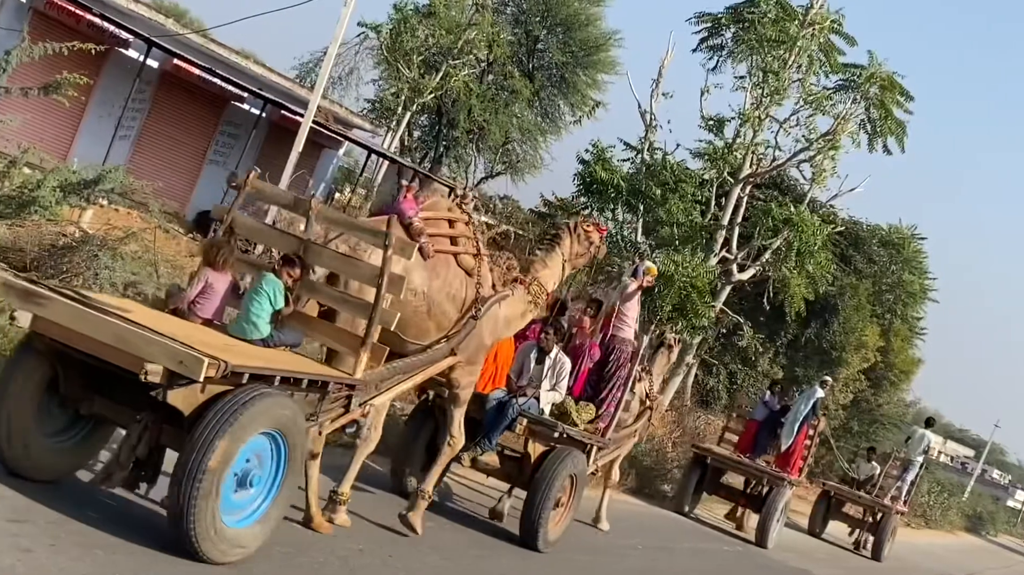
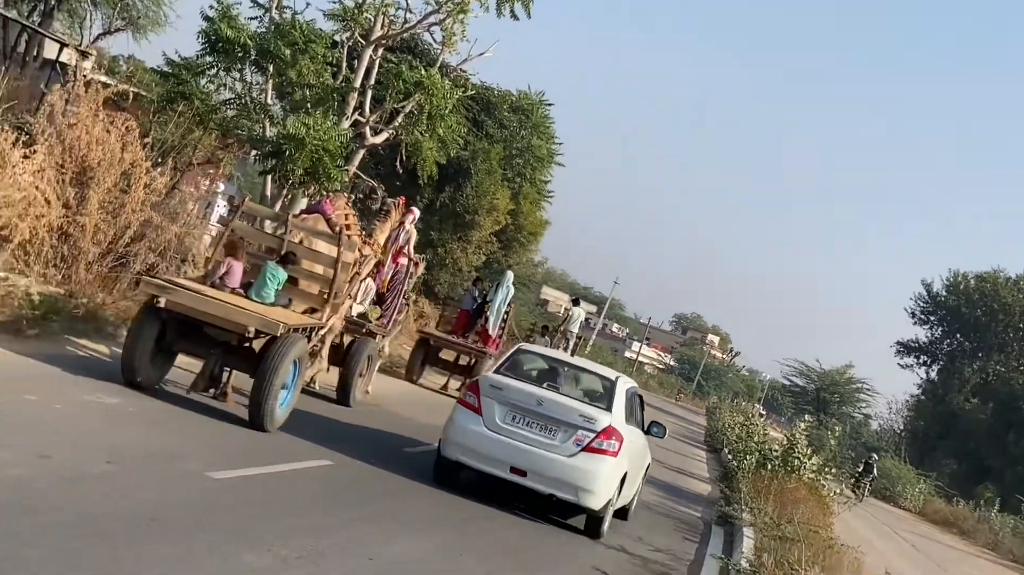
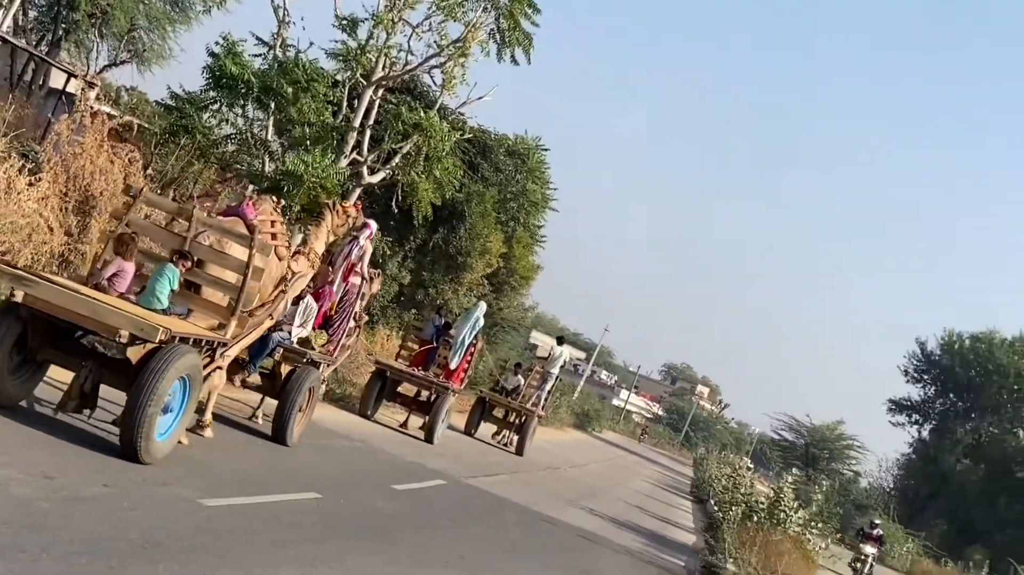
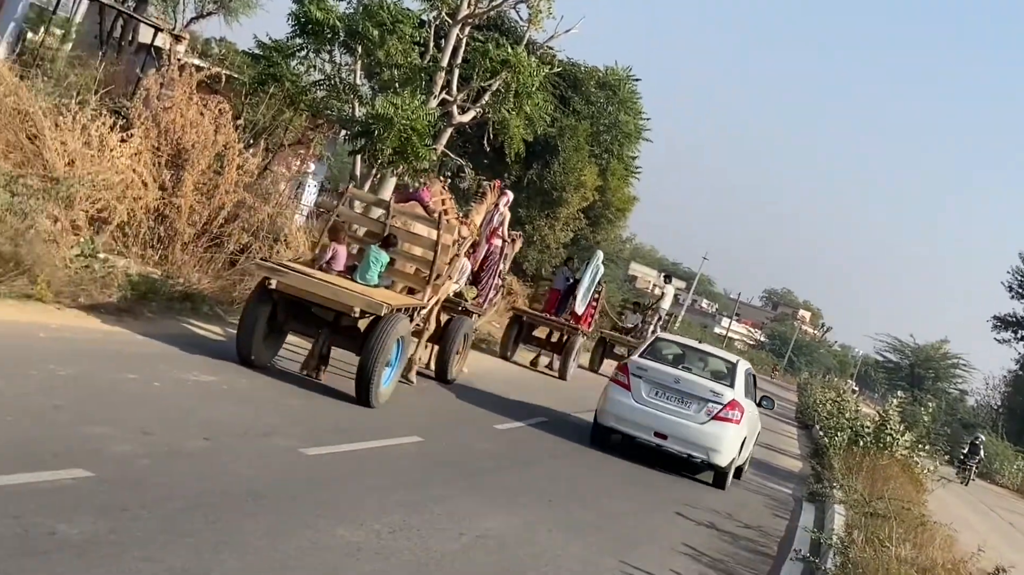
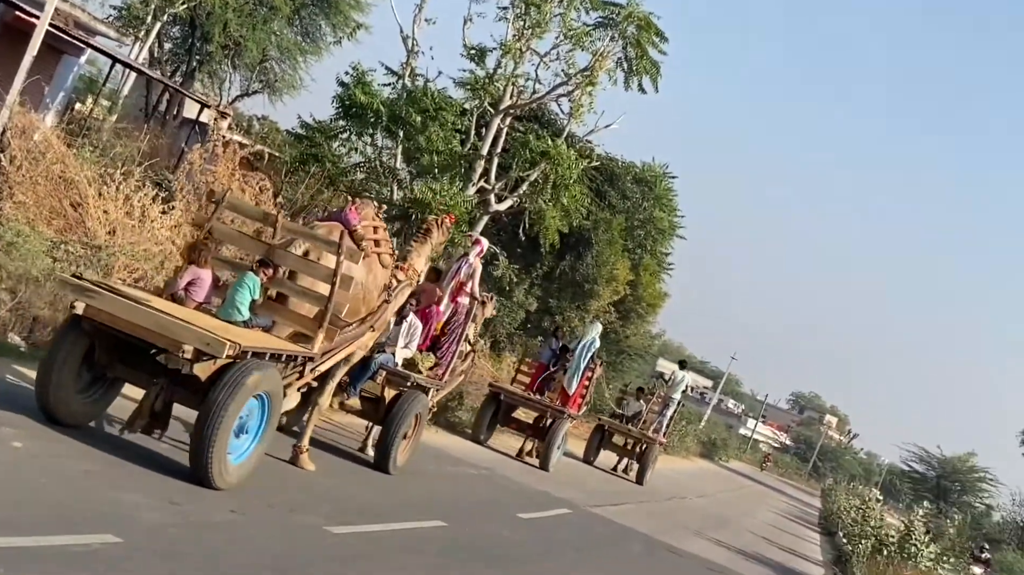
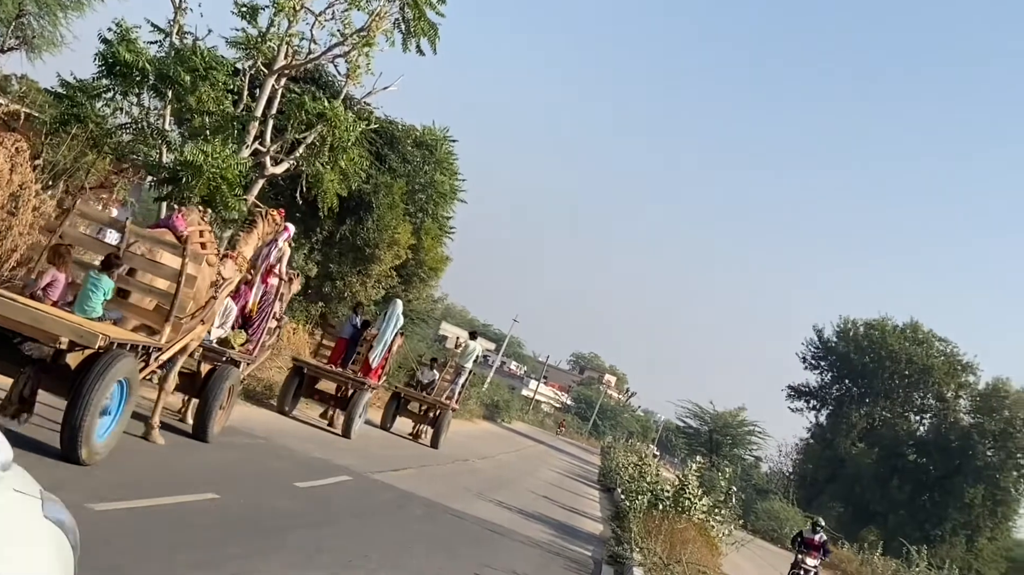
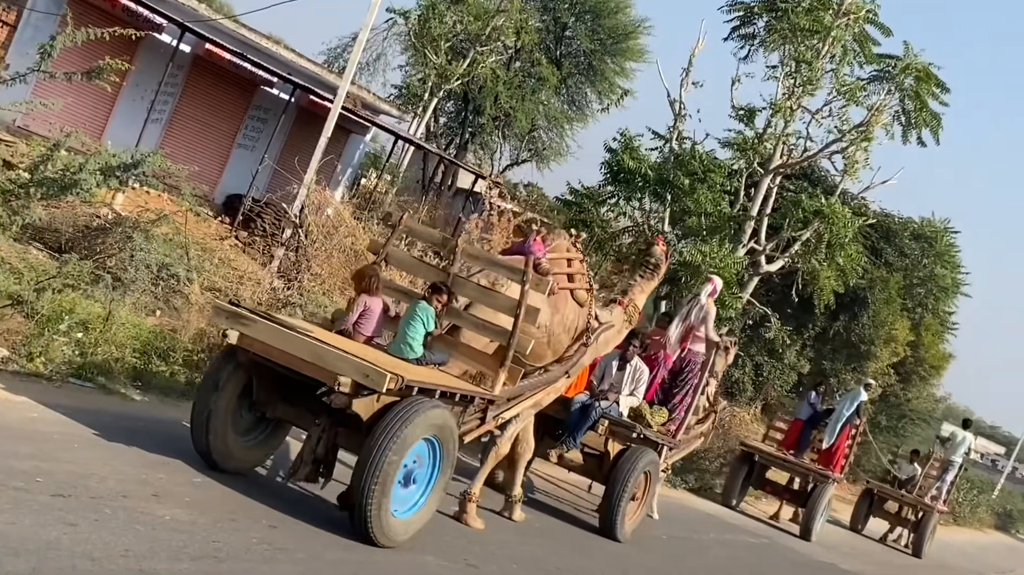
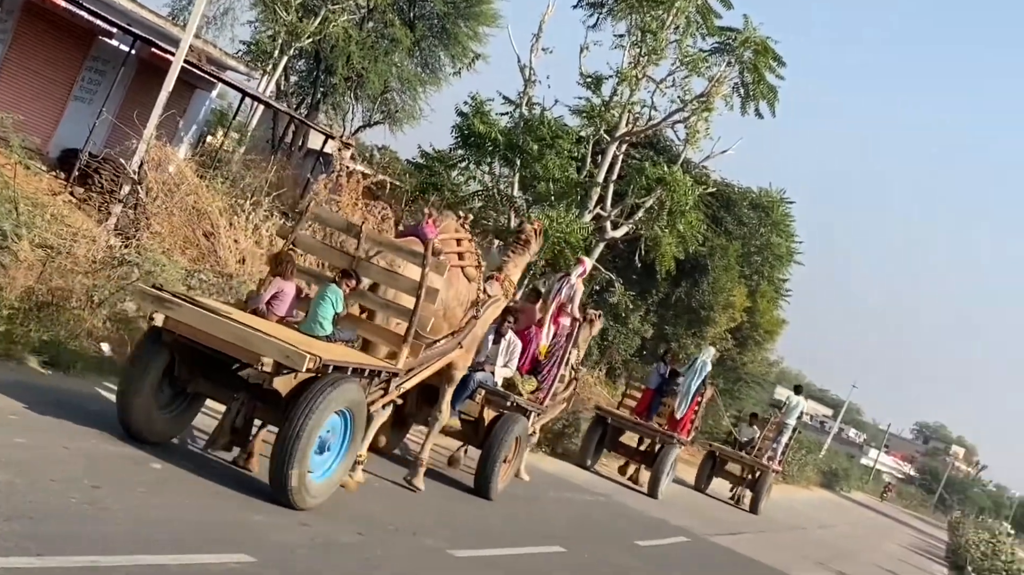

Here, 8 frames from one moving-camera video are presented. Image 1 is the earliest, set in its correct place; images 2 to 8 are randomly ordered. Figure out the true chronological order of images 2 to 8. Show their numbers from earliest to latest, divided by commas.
7, 8, 5, 3, 6, 2, 4
